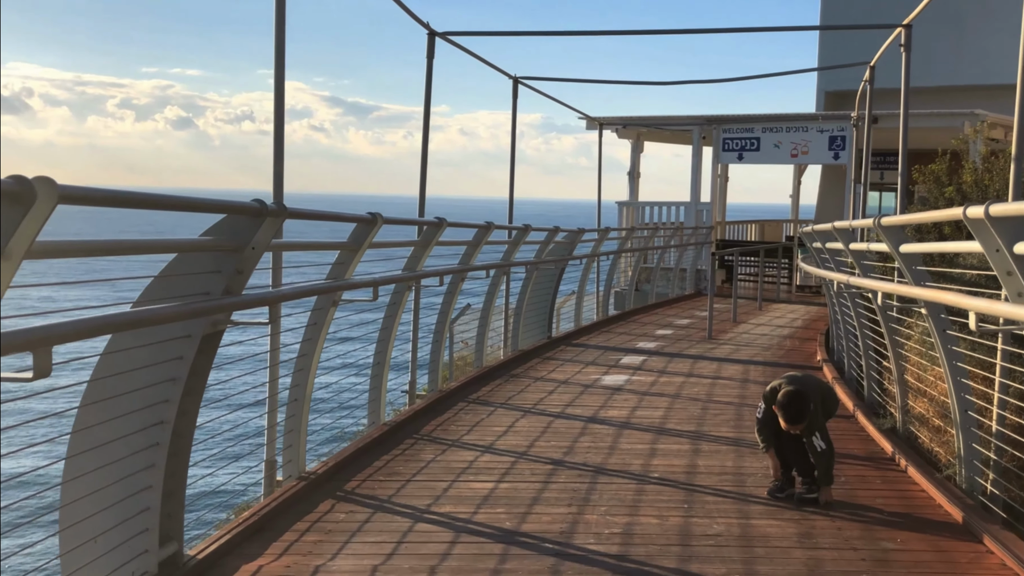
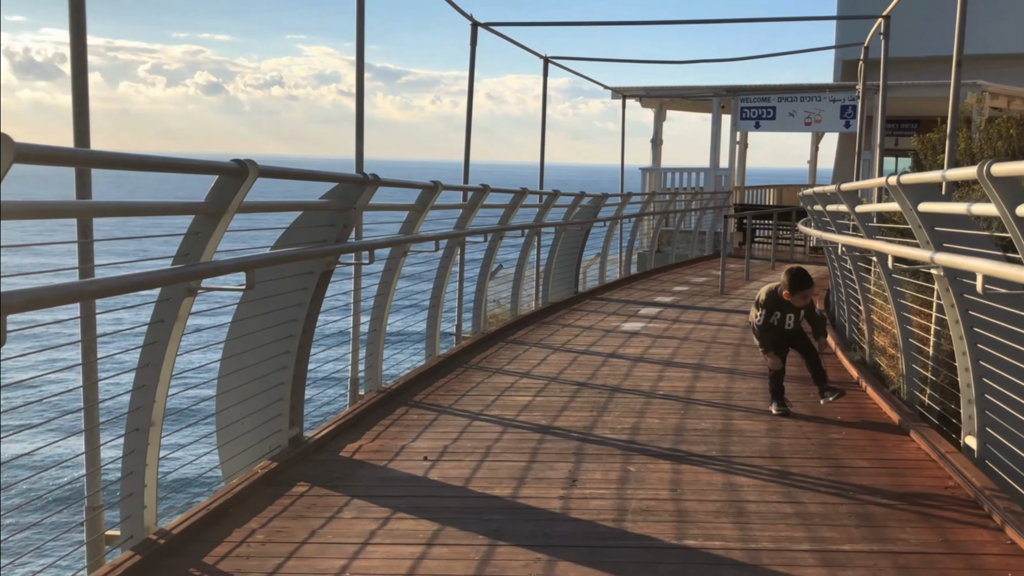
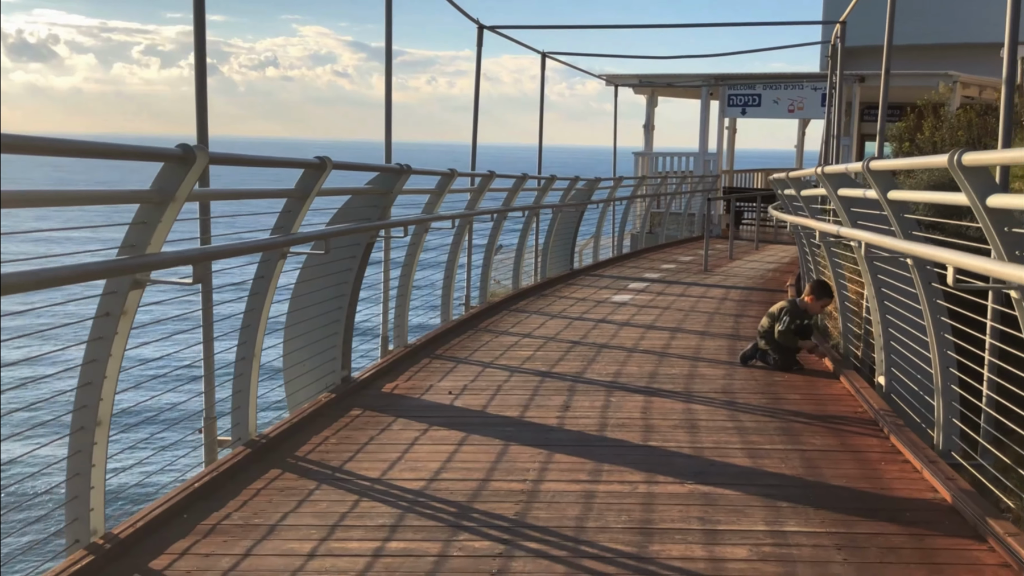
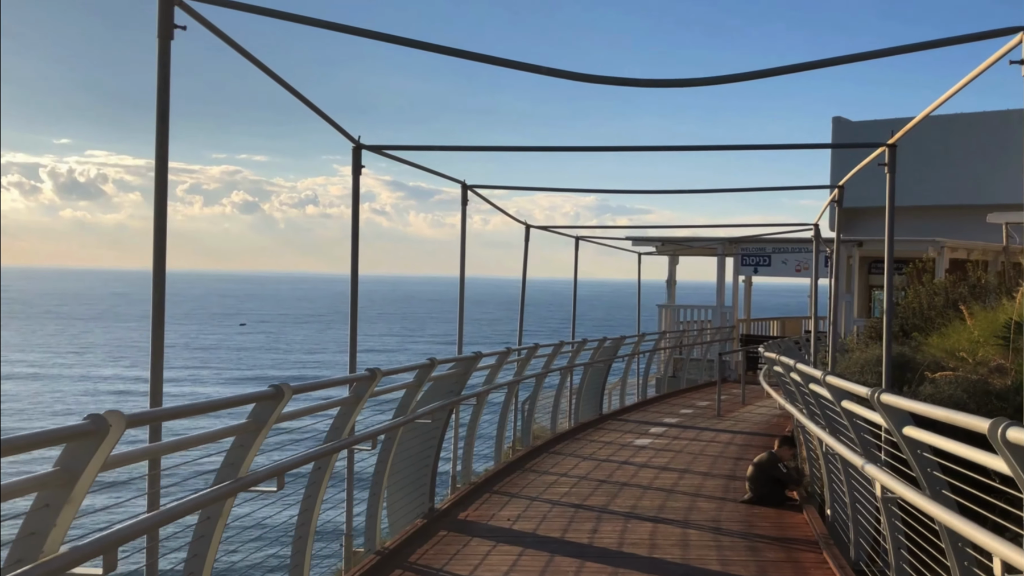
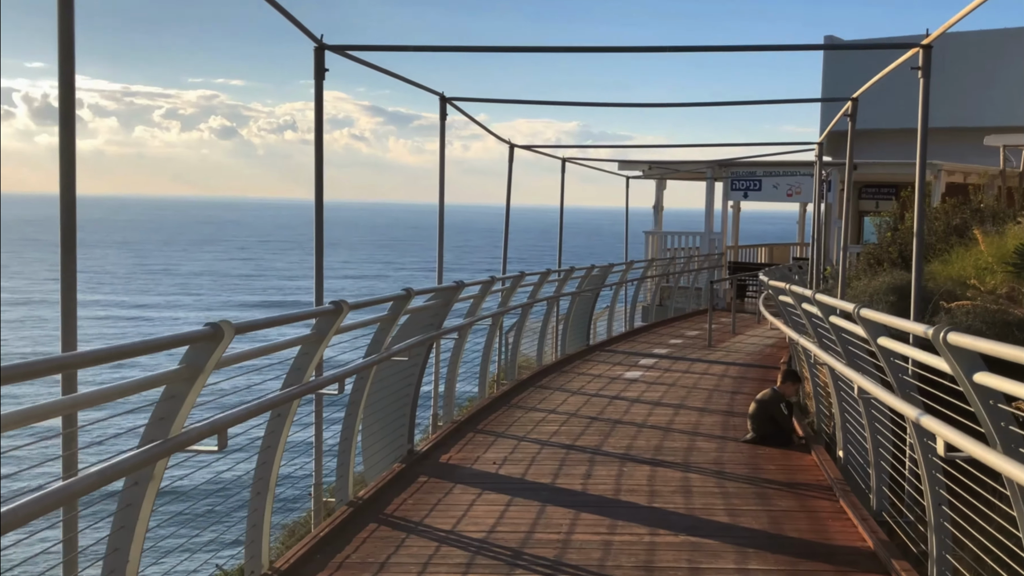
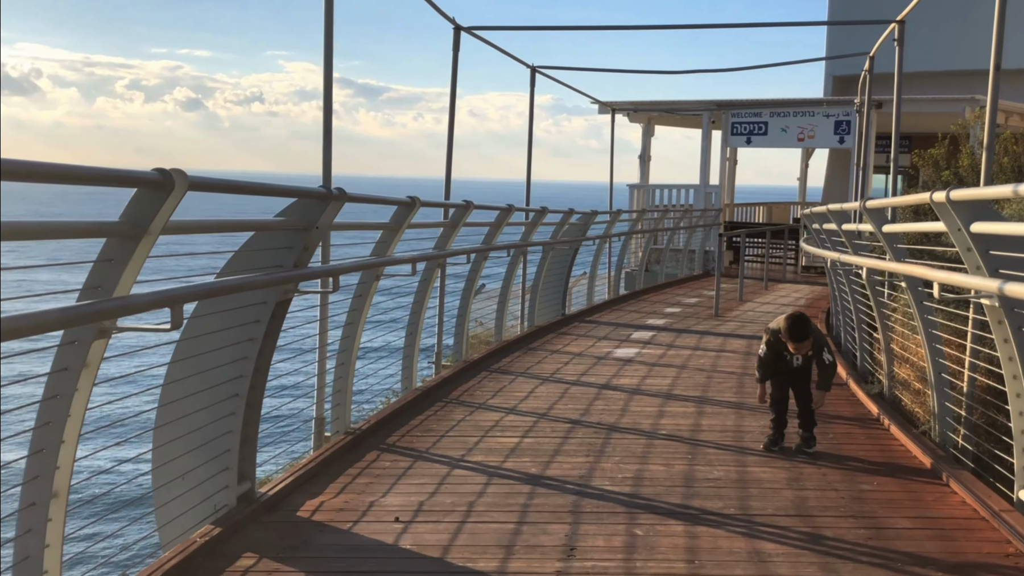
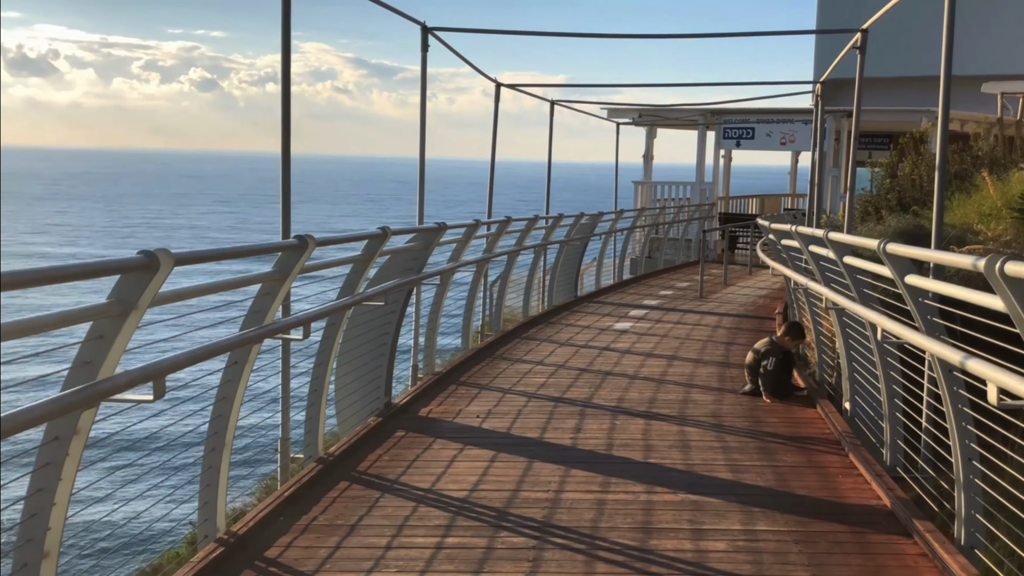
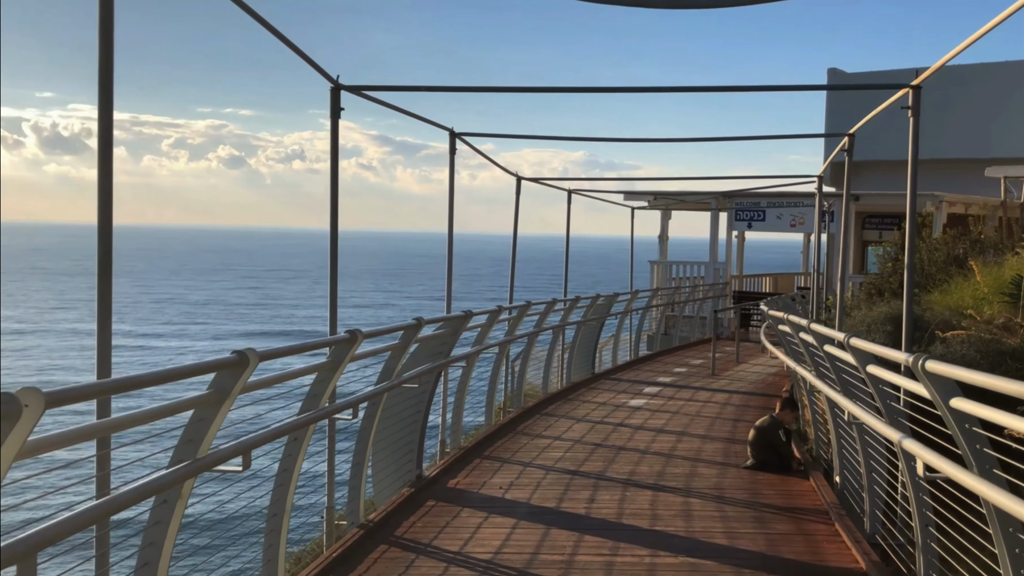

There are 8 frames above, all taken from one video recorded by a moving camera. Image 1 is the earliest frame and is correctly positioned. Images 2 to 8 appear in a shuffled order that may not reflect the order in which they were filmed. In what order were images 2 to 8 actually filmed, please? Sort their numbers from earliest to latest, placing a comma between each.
6, 2, 3, 7, 5, 8, 4
